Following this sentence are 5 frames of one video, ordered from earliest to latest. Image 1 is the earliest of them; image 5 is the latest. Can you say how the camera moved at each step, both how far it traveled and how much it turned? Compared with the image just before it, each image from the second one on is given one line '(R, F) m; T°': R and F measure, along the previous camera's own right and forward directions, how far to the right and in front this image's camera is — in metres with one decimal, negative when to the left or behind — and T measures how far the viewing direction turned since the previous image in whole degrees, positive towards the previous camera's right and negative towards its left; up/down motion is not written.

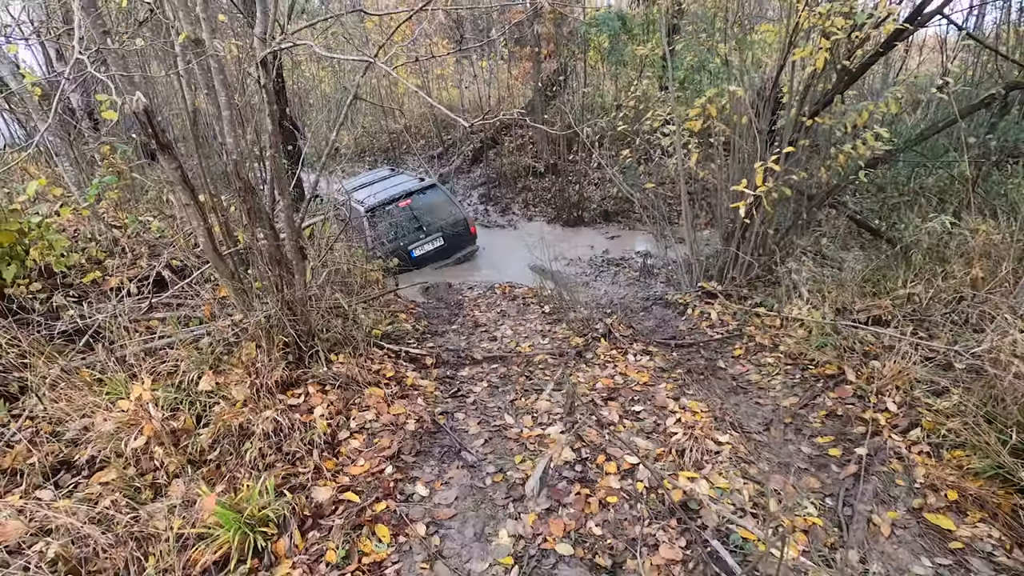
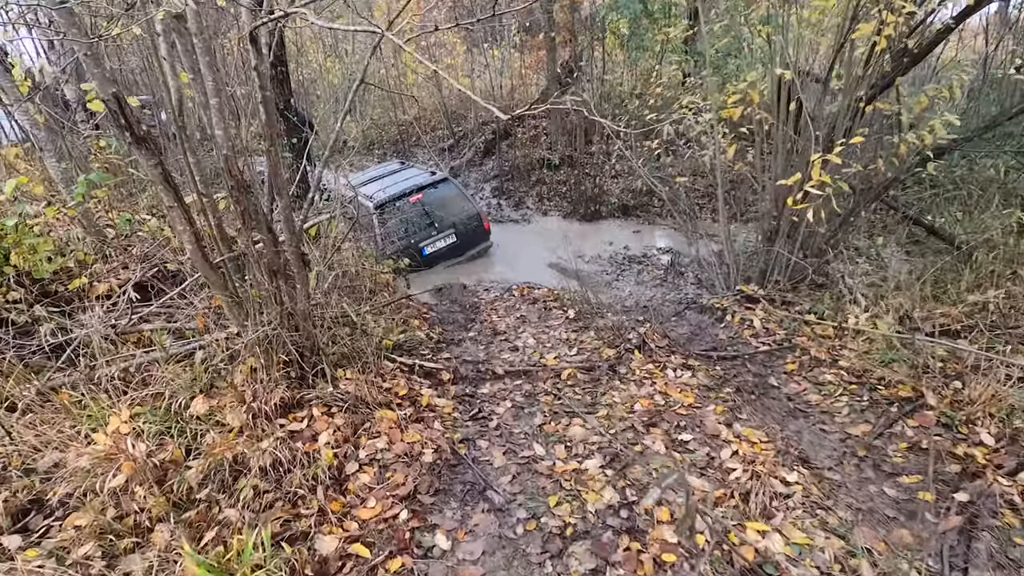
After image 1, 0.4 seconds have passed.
(-0.2, +0.6) m; -1°
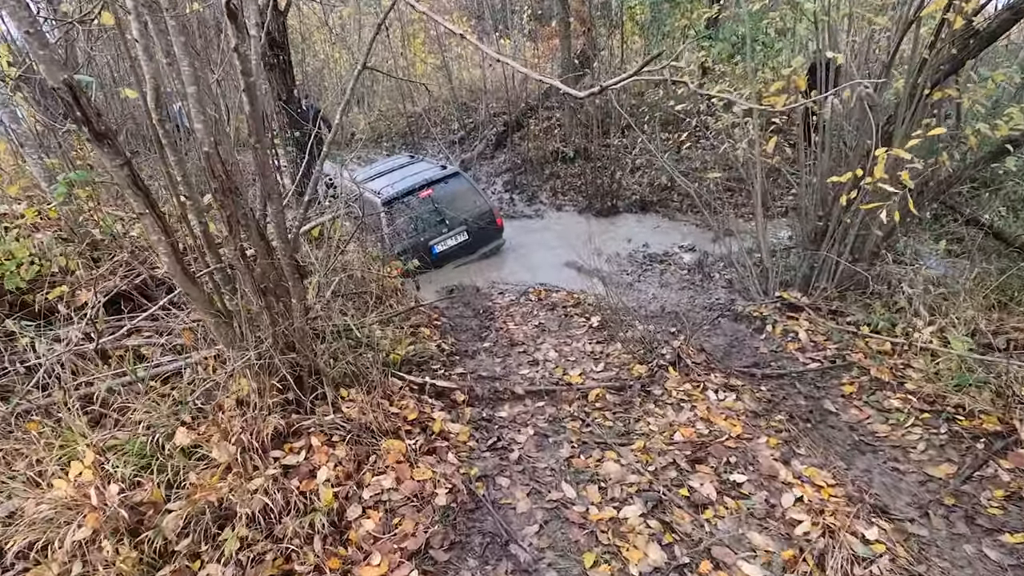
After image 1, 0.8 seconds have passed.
(-0.1, +0.5) m; -1°
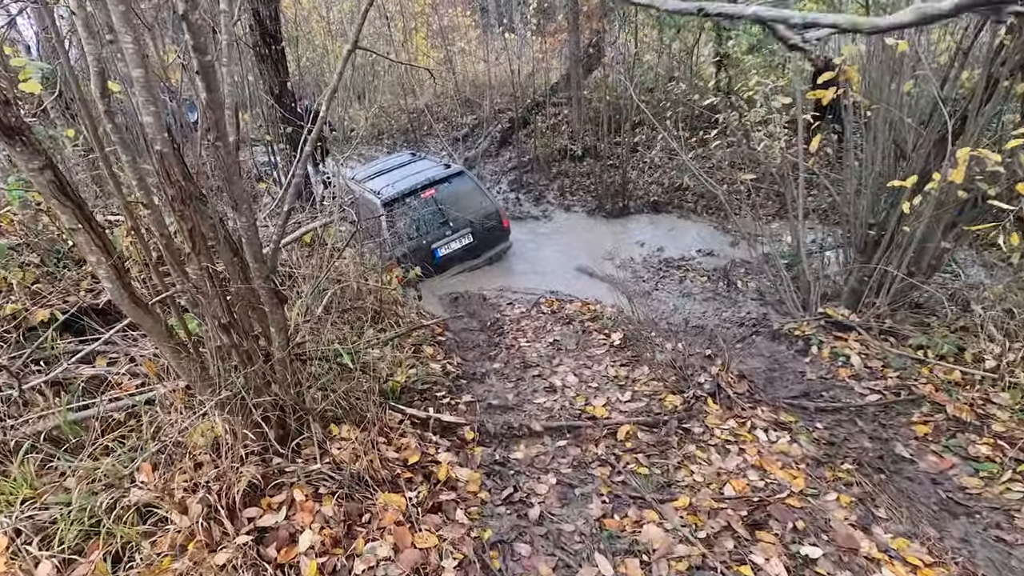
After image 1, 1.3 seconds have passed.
(-0.1, +0.6) m; 0°
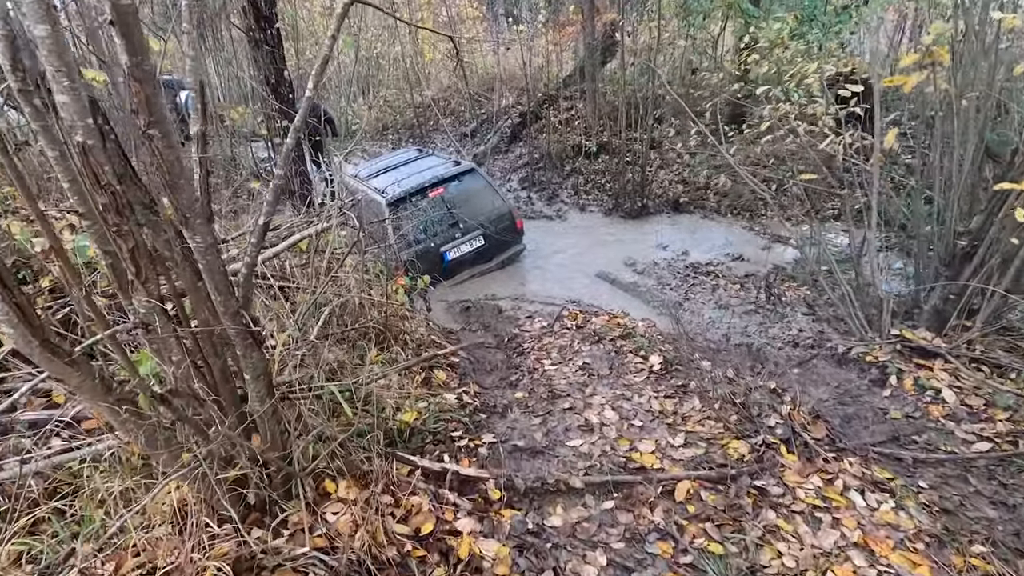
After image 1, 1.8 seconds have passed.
(-0.2, +0.7) m; 0°
